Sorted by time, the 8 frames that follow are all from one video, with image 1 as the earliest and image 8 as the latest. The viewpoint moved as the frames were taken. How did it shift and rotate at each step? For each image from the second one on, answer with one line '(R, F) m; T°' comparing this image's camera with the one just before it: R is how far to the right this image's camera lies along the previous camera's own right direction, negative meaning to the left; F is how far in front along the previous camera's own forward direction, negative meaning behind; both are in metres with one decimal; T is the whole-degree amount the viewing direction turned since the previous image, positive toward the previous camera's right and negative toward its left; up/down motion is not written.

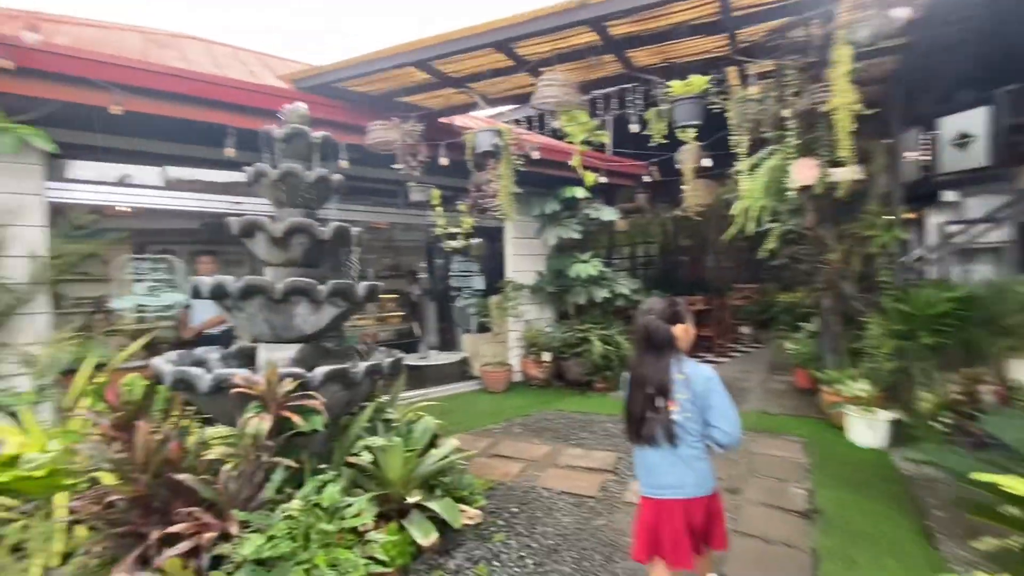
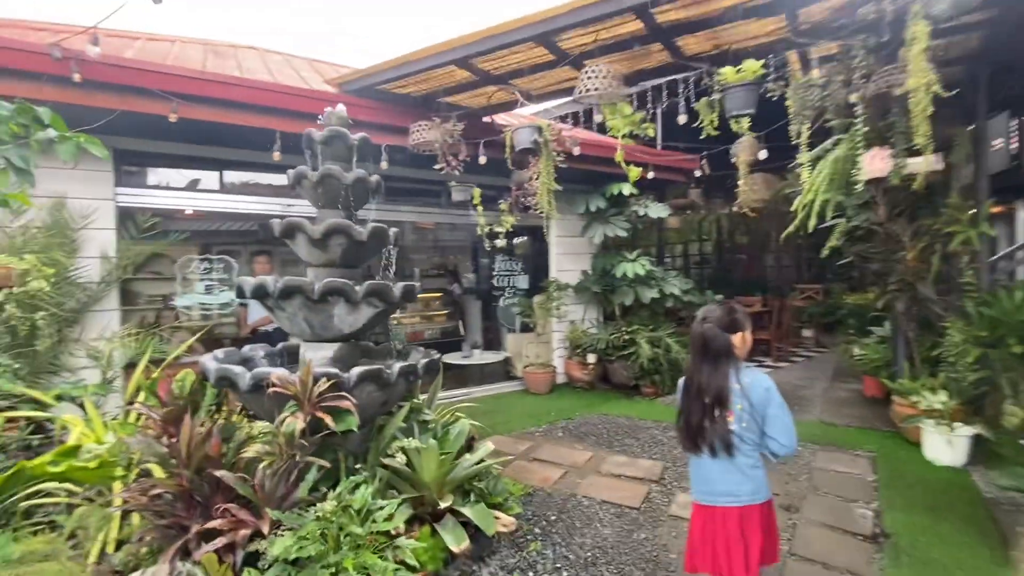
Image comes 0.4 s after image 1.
(+0.1, +0.1) m; -6°
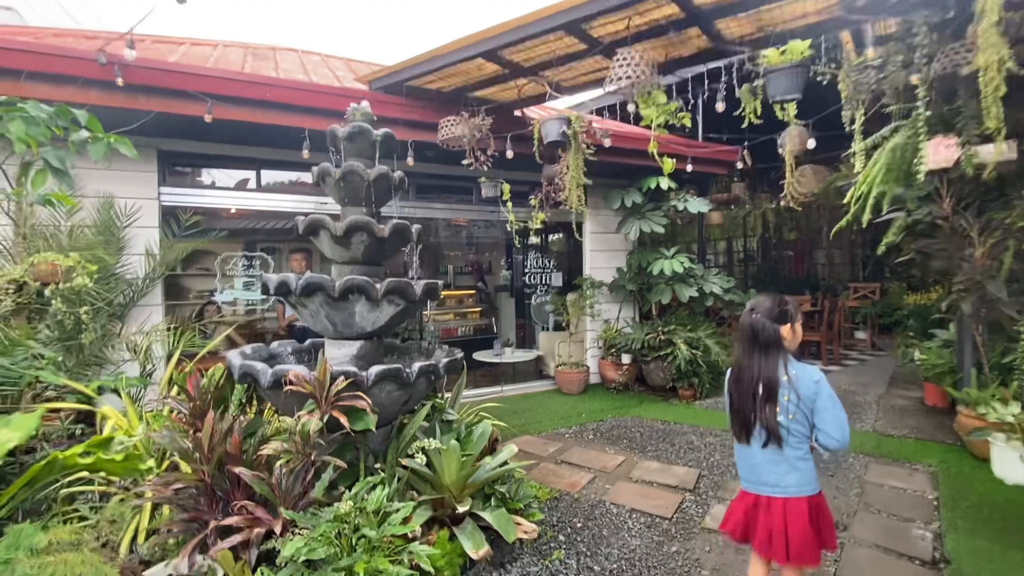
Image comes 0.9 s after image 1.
(+0.1, +0.1) m; -5°
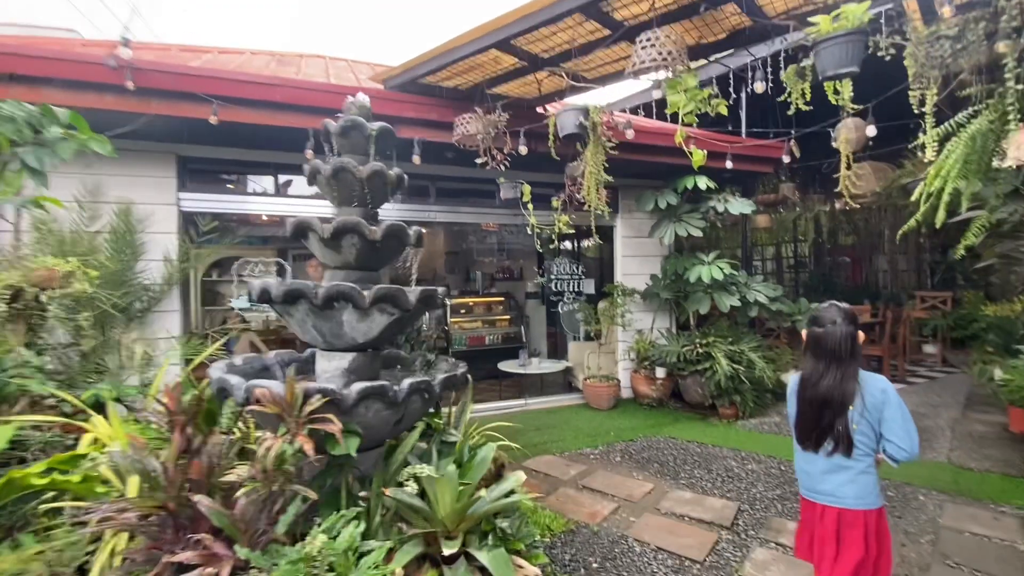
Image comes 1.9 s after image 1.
(+0.2, +0.3) m; -5°
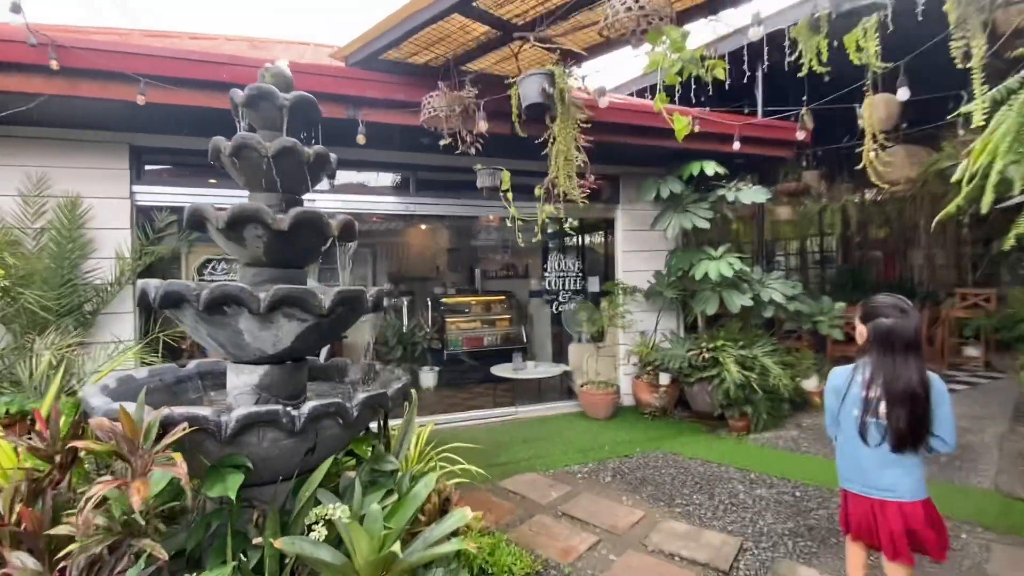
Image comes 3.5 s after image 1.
(+0.3, +0.4) m; -3°
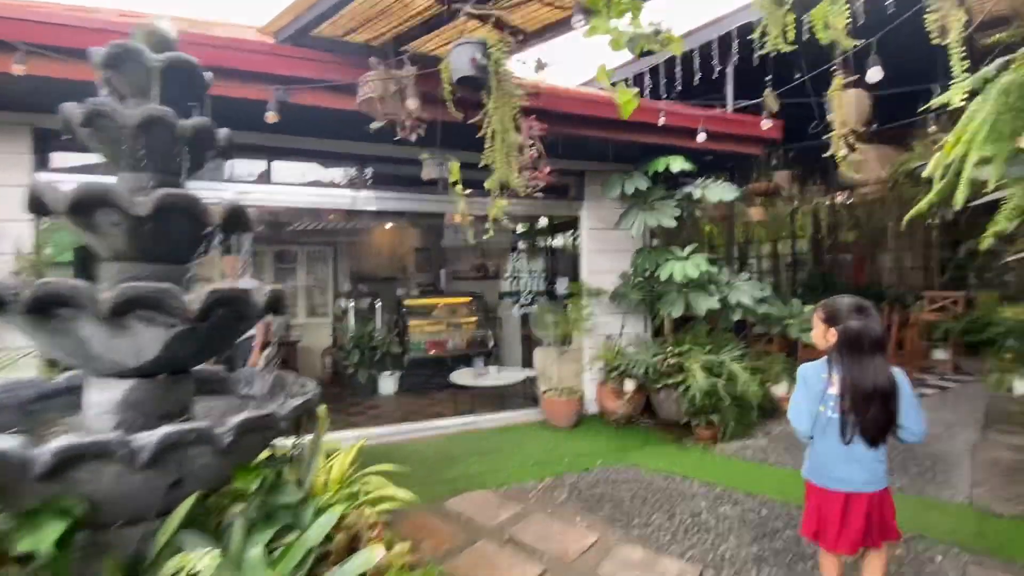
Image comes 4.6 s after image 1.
(+0.2, +0.3) m; +2°
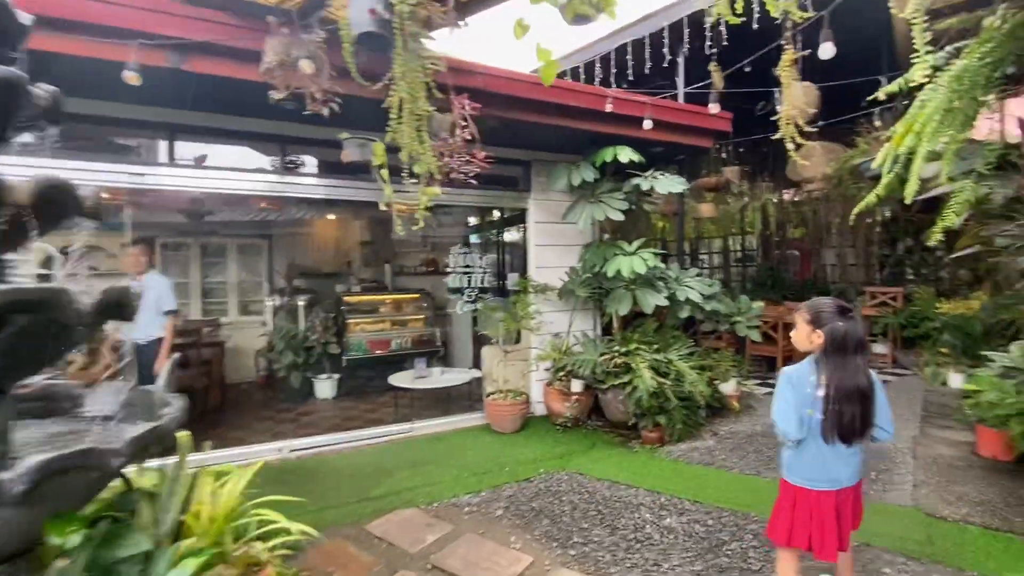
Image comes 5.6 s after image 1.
(+0.2, +0.3) m; +5°
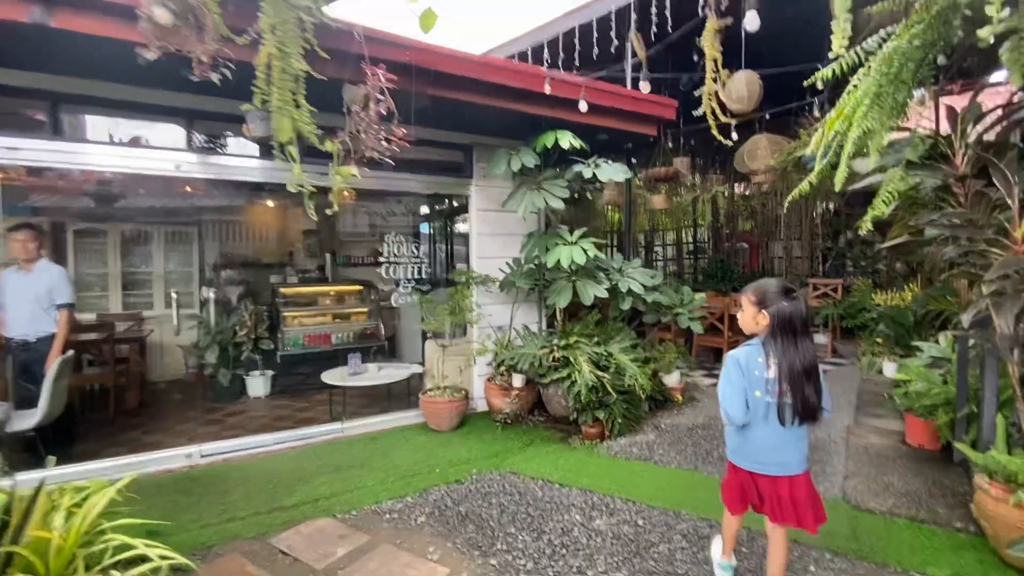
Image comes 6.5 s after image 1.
(+0.2, +0.2) m; +4°
